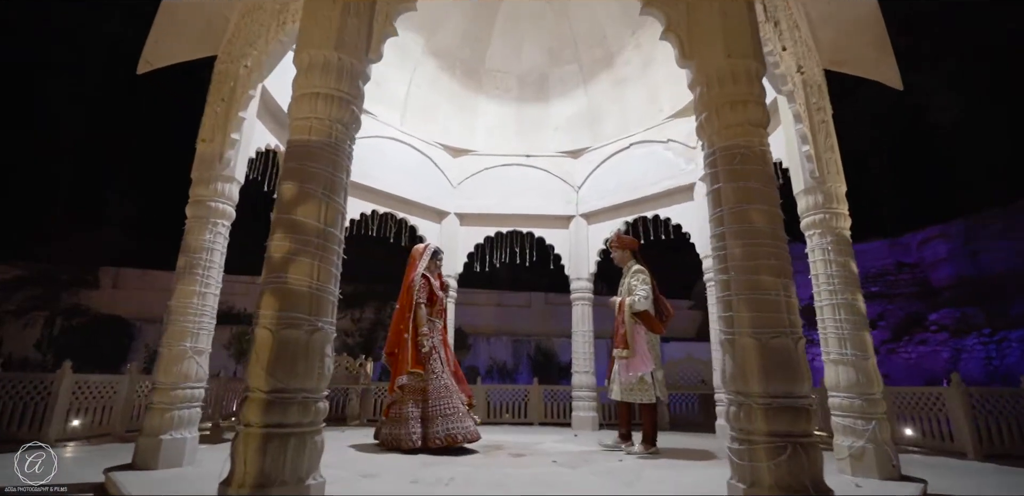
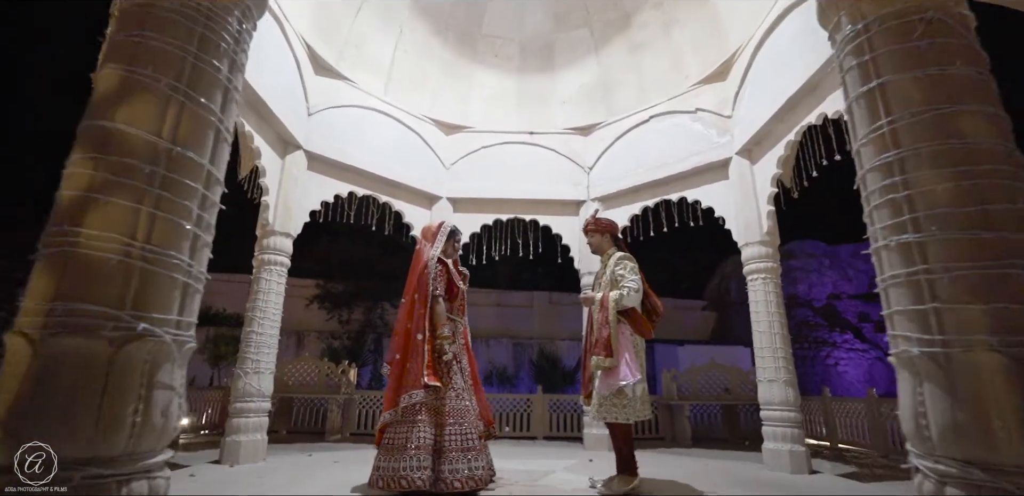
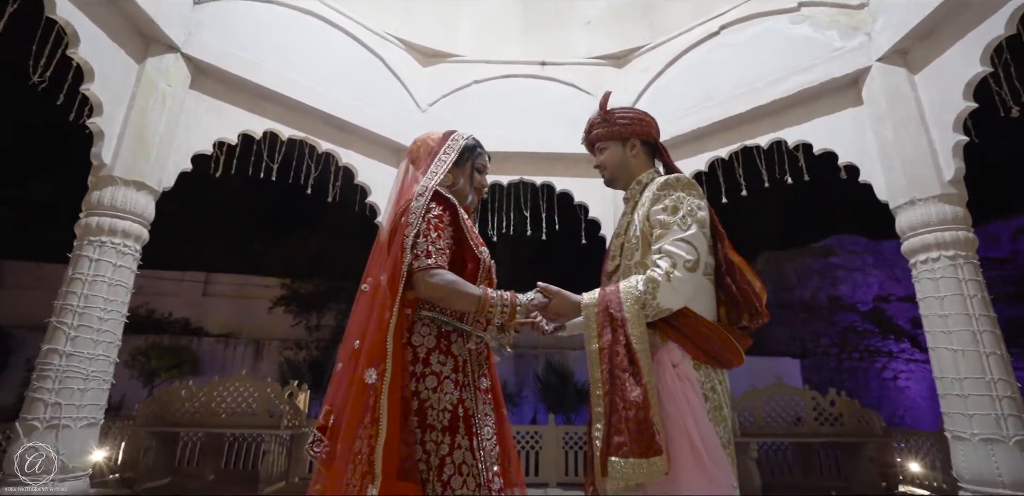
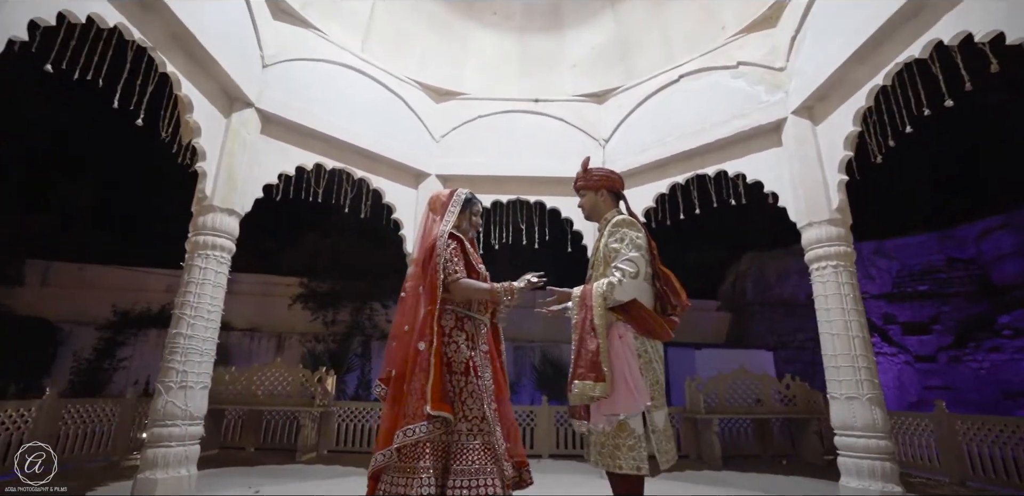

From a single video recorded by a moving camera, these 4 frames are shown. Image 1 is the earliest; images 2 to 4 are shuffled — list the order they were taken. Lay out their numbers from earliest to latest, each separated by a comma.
2, 4, 3
